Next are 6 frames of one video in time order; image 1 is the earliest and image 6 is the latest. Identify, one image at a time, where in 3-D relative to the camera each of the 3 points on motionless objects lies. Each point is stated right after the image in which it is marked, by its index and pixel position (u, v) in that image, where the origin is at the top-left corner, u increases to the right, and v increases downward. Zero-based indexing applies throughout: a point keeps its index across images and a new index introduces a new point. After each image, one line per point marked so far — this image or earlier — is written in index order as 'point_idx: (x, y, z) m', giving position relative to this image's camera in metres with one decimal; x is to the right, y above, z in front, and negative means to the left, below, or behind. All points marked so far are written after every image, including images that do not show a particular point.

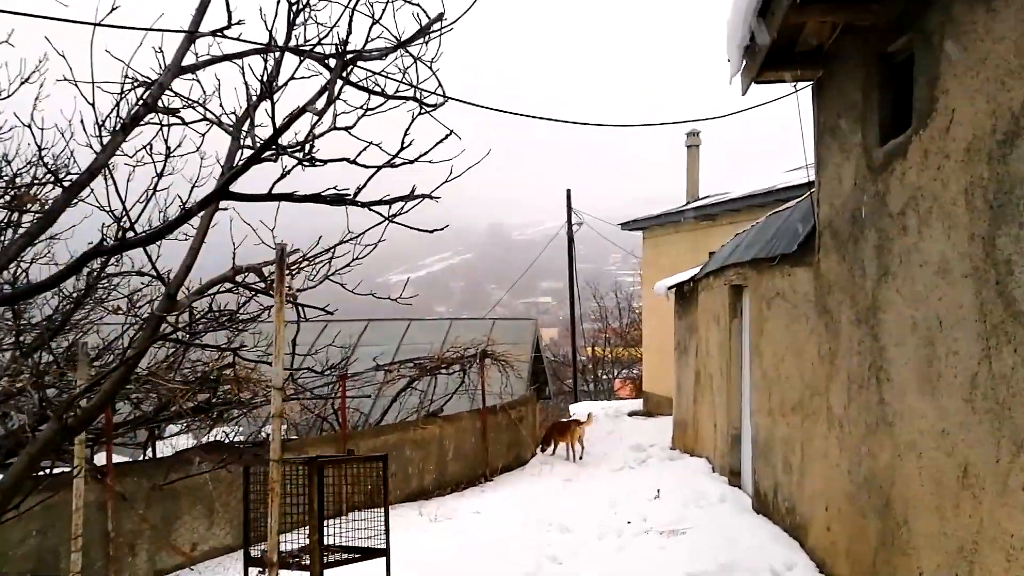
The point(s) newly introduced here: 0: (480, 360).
0: (-0.3, -0.8, +8.6) m
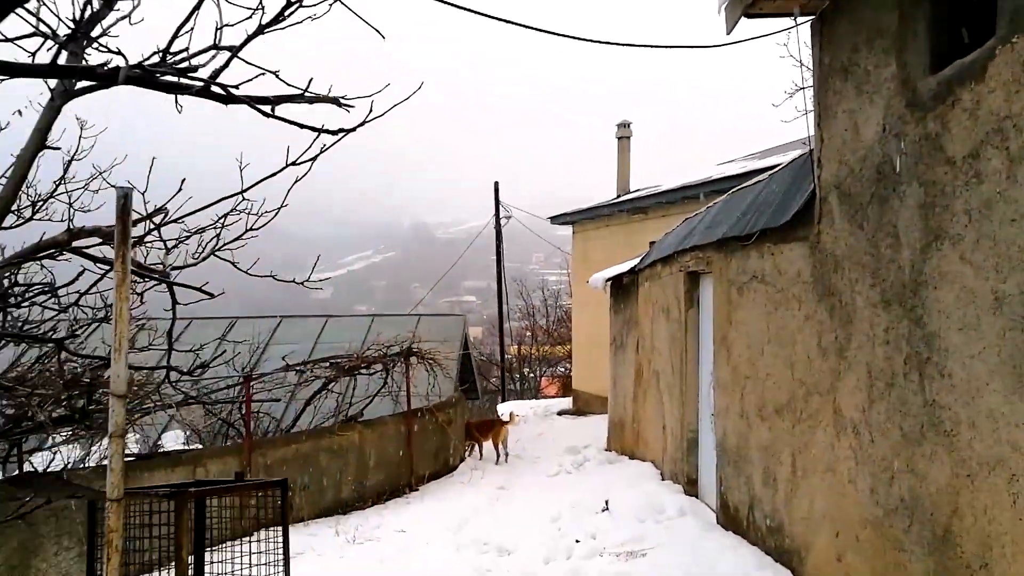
0: (-1.1, -0.7, +7.9) m
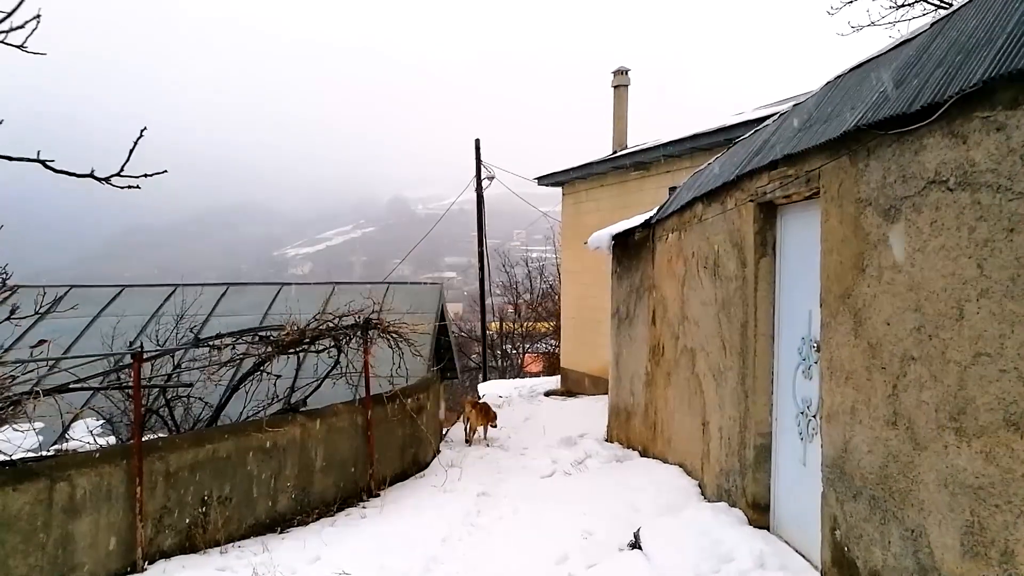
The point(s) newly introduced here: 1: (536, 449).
0: (-1.2, -0.3, +6.3) m
1: (+0.3, -1.7, +8.3) m
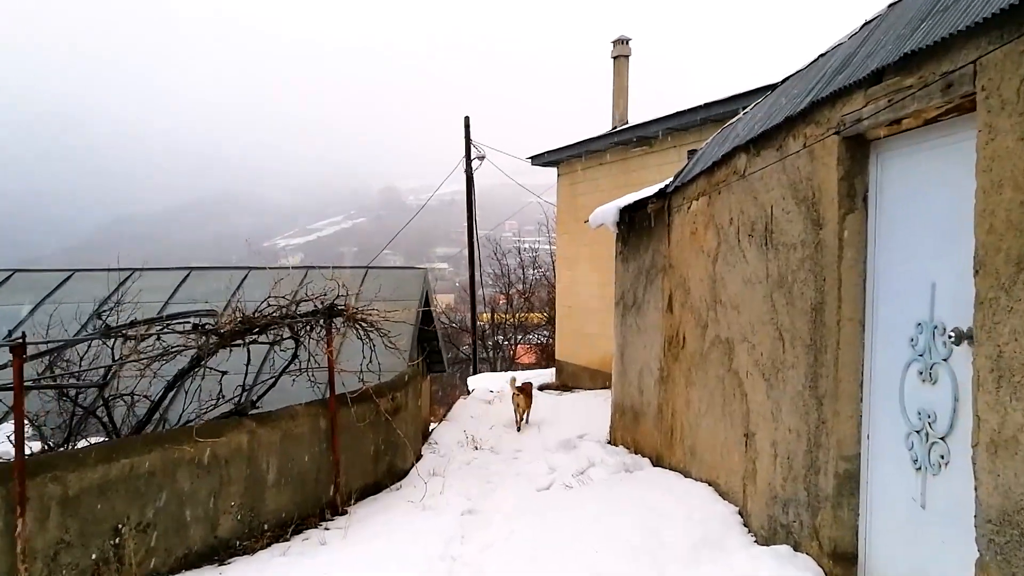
0: (-1.2, -0.2, +5.3) m
1: (+0.2, -1.5, +7.4) m
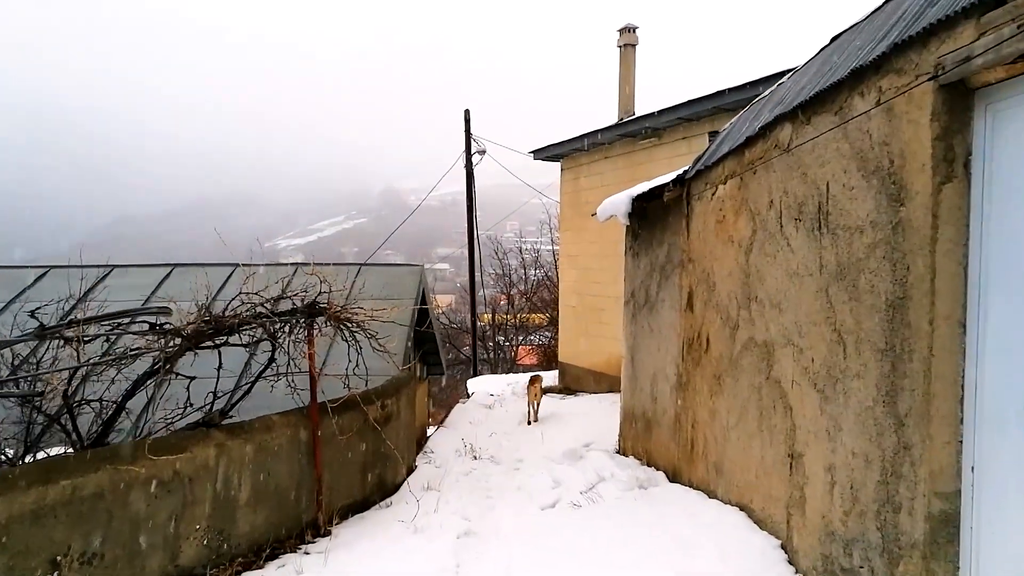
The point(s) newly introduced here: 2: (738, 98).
0: (-1.2, -0.2, +4.7) m
1: (+0.2, -1.5, +6.8) m
2: (+2.5, +2.1, +8.9) m
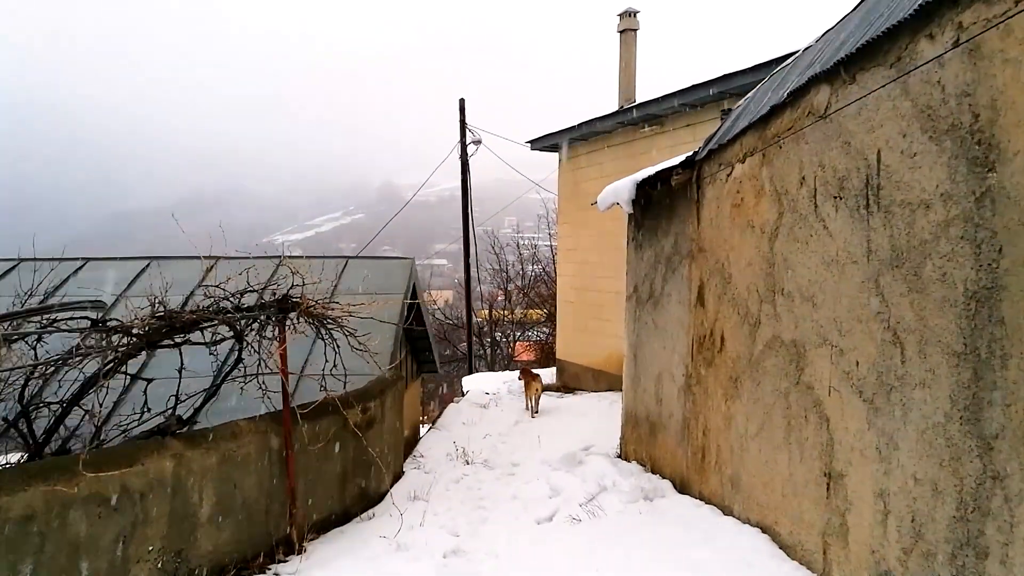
0: (-1.3, -0.1, +4.3) m
1: (+0.1, -1.4, +6.4) m
2: (+2.4, +2.2, +8.4) m
